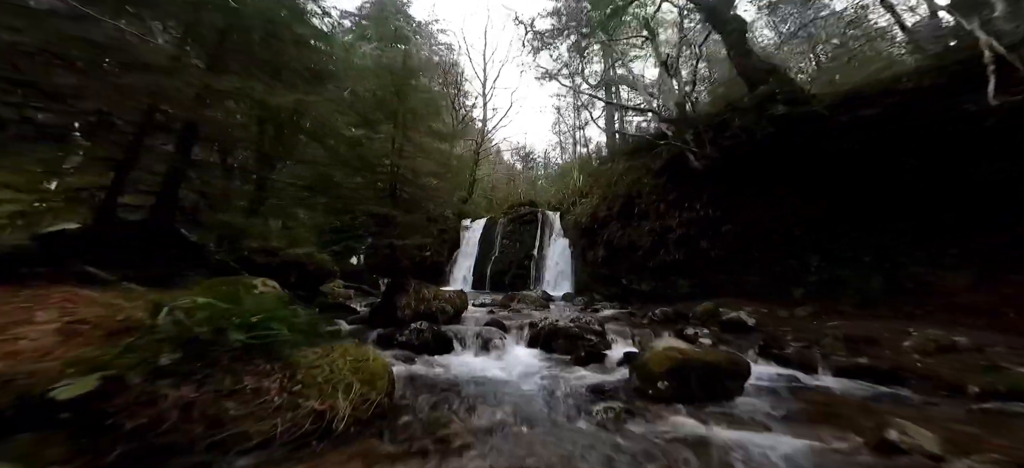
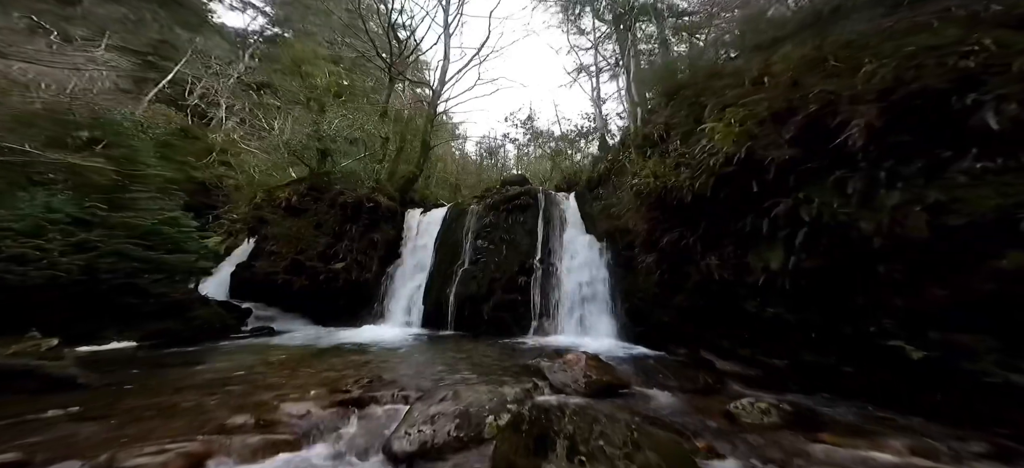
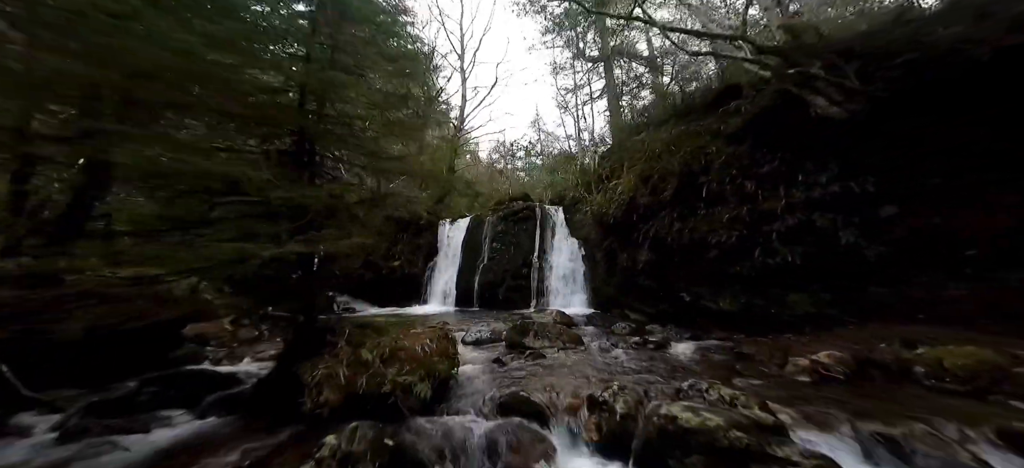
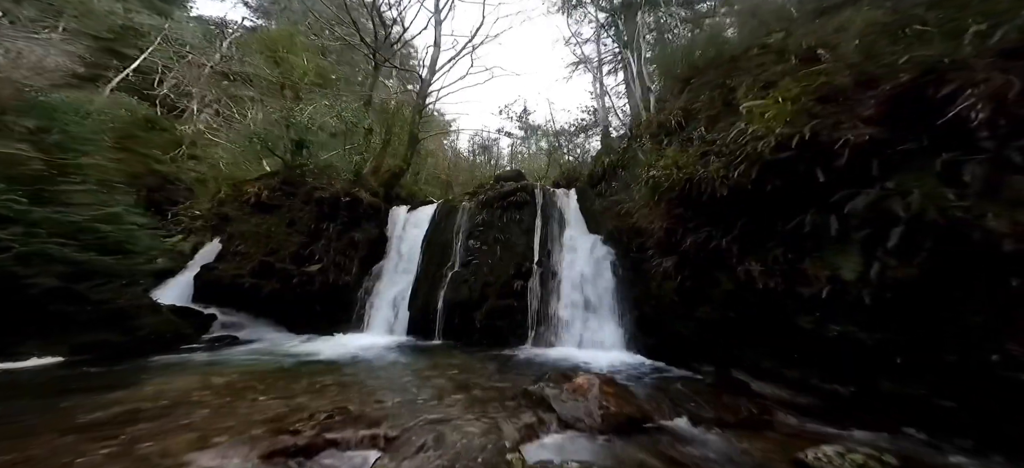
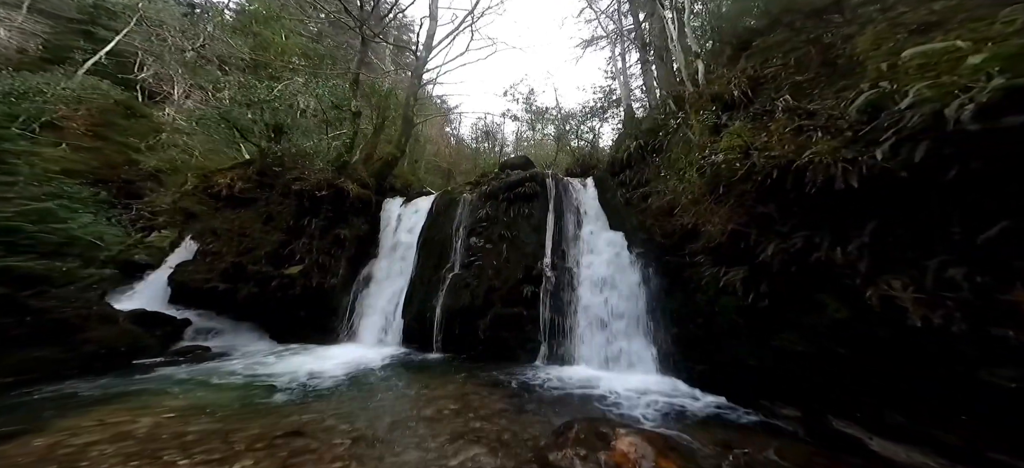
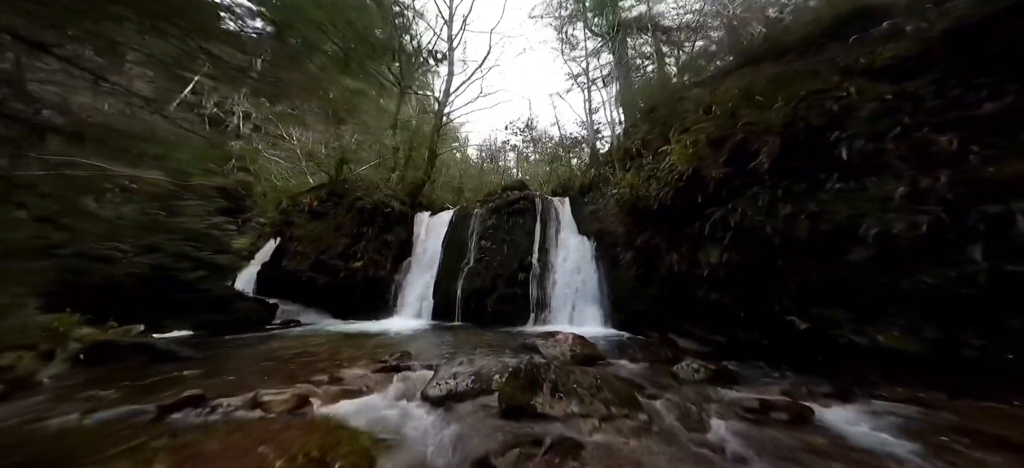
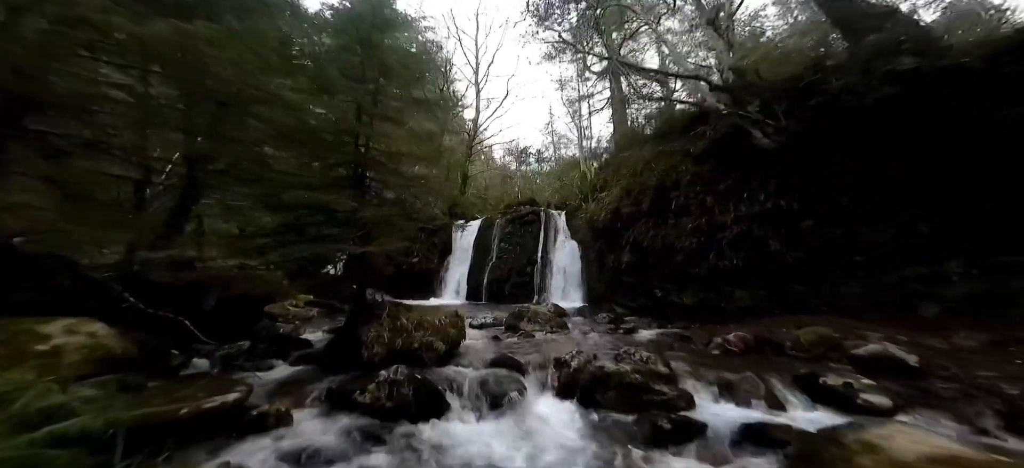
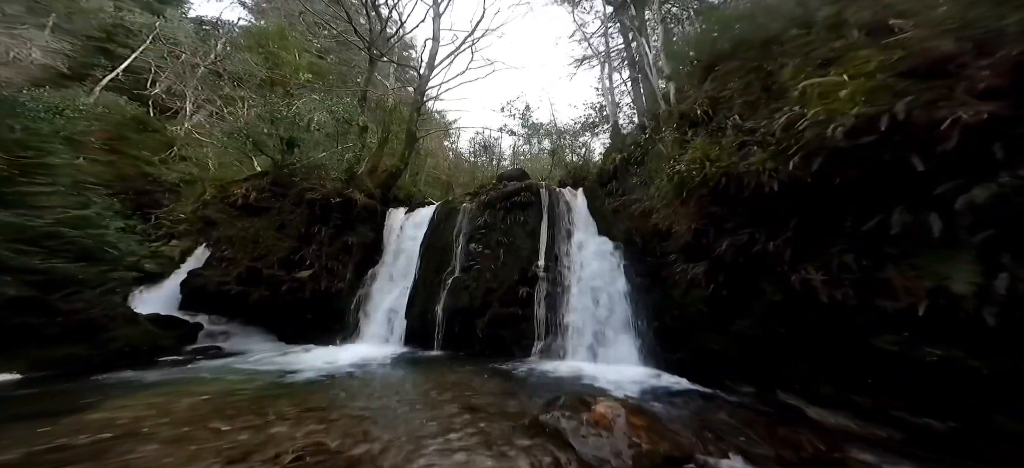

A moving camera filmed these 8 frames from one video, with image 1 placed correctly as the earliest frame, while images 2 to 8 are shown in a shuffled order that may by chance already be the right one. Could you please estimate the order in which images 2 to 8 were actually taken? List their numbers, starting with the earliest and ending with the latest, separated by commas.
7, 3, 6, 2, 4, 8, 5
